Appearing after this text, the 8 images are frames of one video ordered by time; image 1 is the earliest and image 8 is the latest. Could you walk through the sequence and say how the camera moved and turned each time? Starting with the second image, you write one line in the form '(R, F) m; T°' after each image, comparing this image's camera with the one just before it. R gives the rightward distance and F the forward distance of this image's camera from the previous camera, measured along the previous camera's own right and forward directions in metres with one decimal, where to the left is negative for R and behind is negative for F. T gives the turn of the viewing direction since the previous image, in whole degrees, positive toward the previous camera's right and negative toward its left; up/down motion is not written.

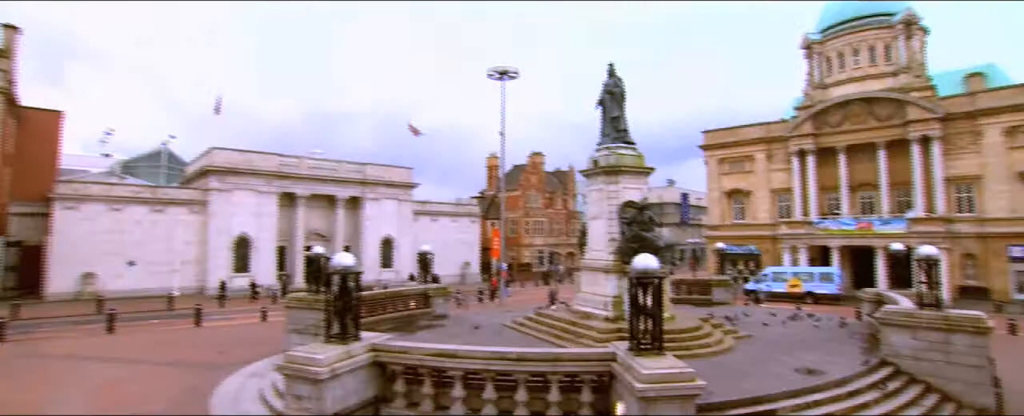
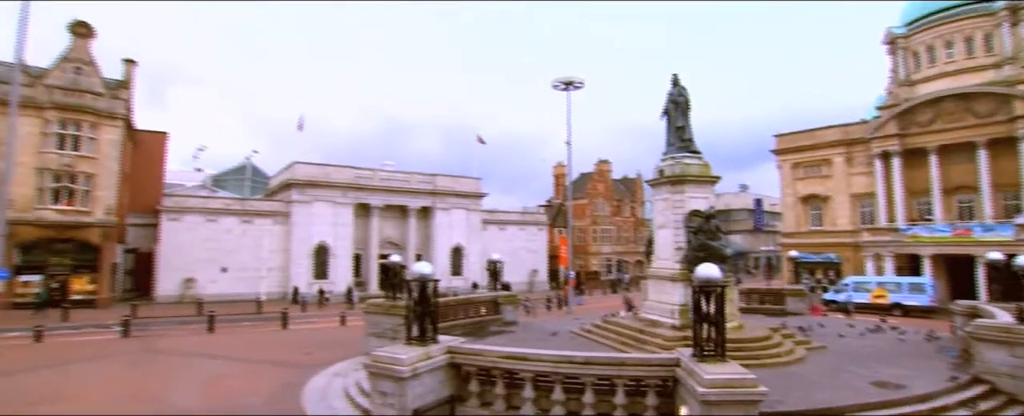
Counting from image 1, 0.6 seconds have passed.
(0.0, -0.5) m; -7°
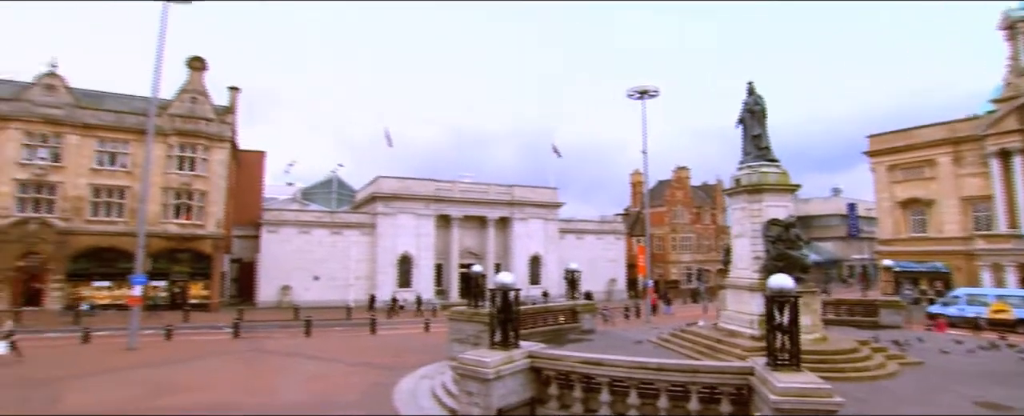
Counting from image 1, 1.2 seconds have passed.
(0.0, -0.6) m; -8°
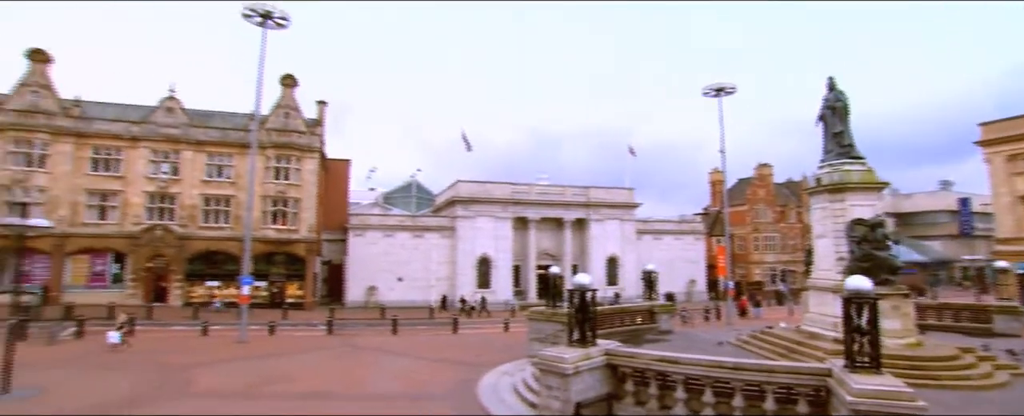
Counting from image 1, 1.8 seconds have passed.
(0.0, -0.6) m; -7°
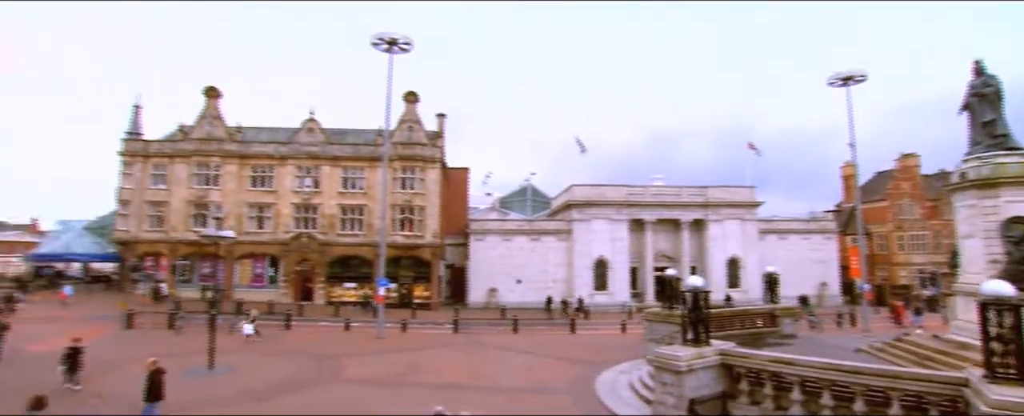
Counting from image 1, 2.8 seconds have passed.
(+0.1, -0.8) m; -11°
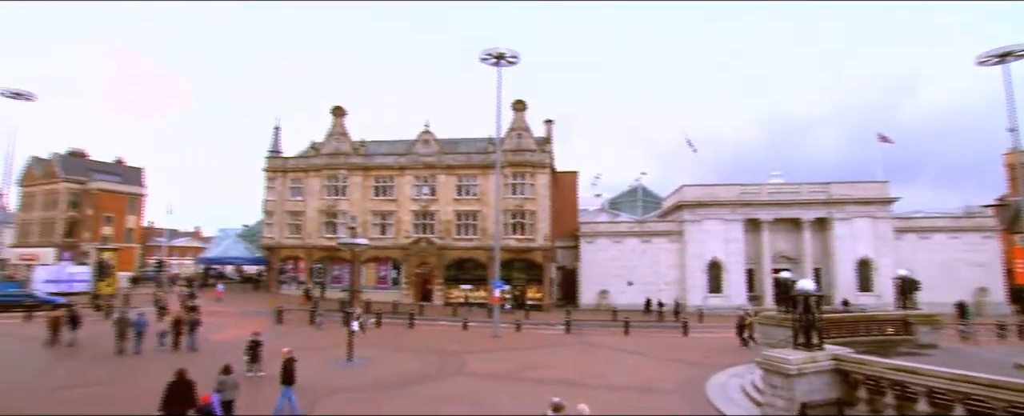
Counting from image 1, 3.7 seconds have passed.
(+0.1, -0.7) m; -11°
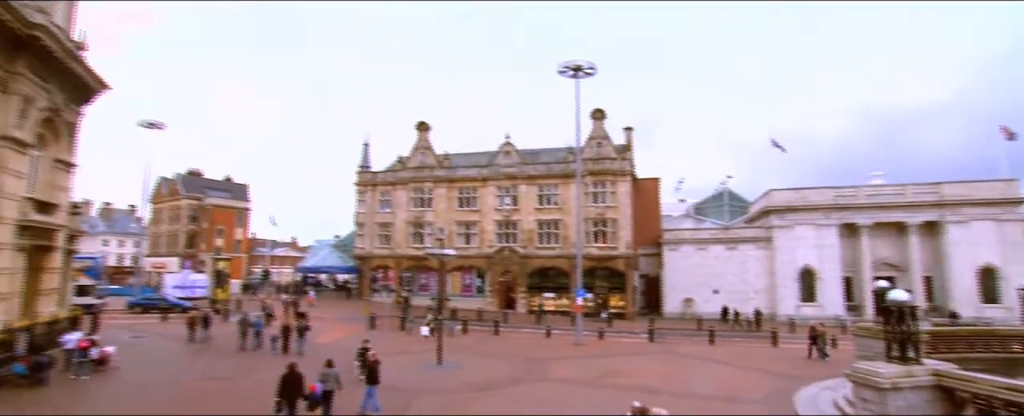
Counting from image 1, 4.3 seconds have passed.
(+0.1, -0.6) m; -8°
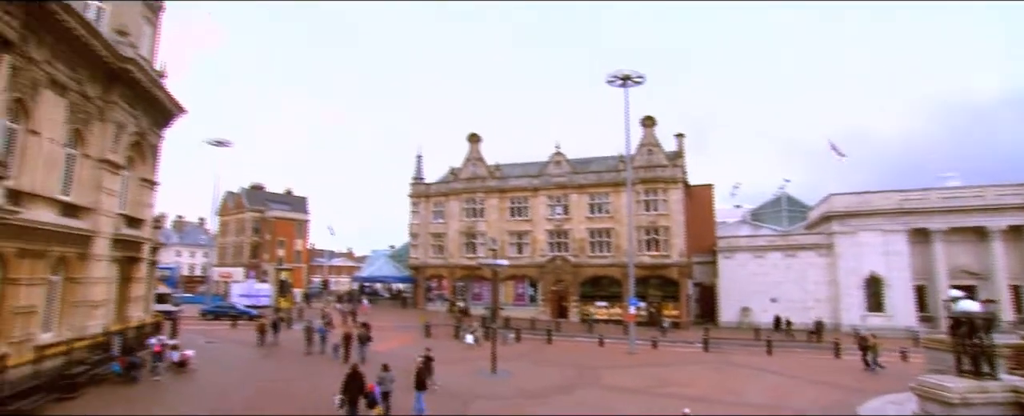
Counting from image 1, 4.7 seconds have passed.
(+0.1, -0.3) m; -5°
